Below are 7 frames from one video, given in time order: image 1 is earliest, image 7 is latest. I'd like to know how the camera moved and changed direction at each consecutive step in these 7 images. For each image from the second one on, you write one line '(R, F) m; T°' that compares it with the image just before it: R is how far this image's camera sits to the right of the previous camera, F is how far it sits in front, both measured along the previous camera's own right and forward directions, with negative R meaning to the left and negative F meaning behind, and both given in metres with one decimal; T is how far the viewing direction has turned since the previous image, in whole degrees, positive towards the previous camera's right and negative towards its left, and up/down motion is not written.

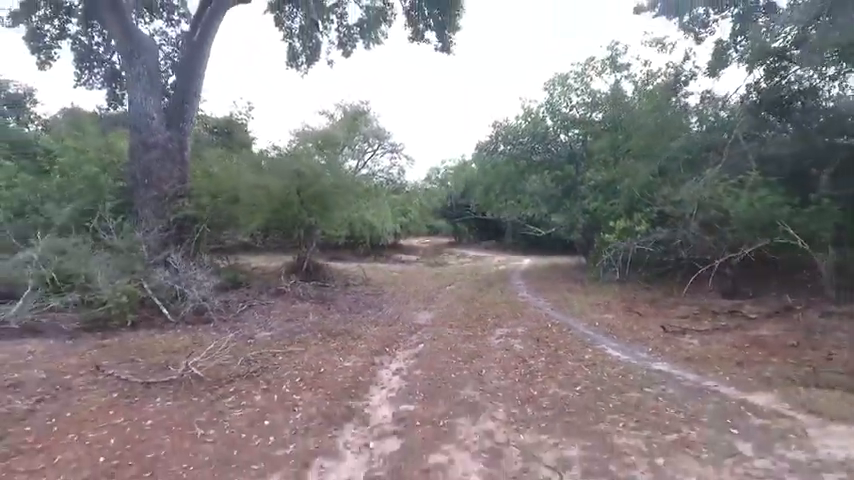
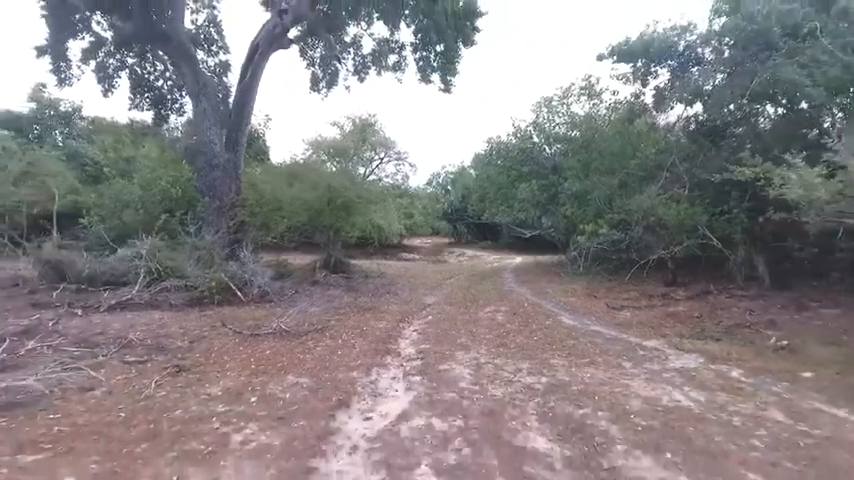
(-0.2, -2.8) m; 0°
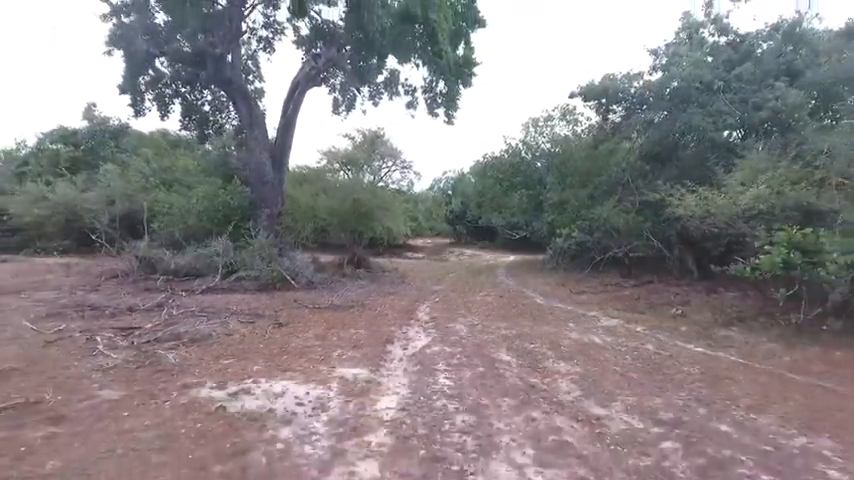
(-0.3, -3.4) m; 0°
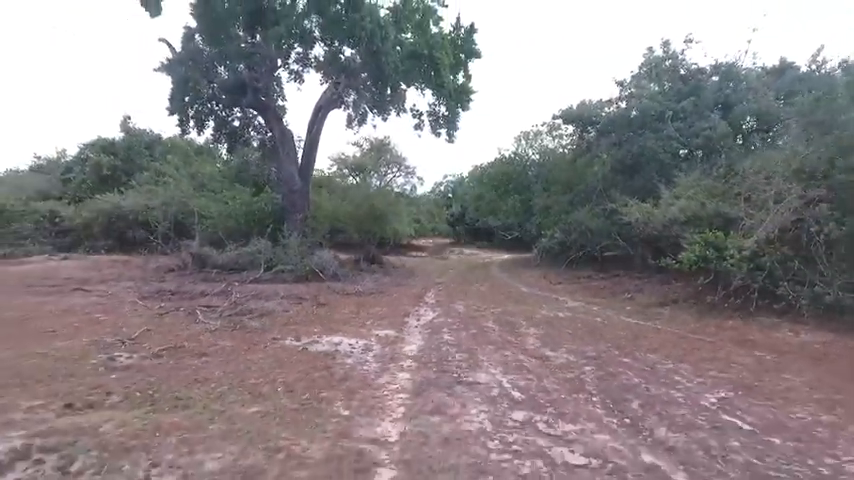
(-0.2, -3.0) m; 0°
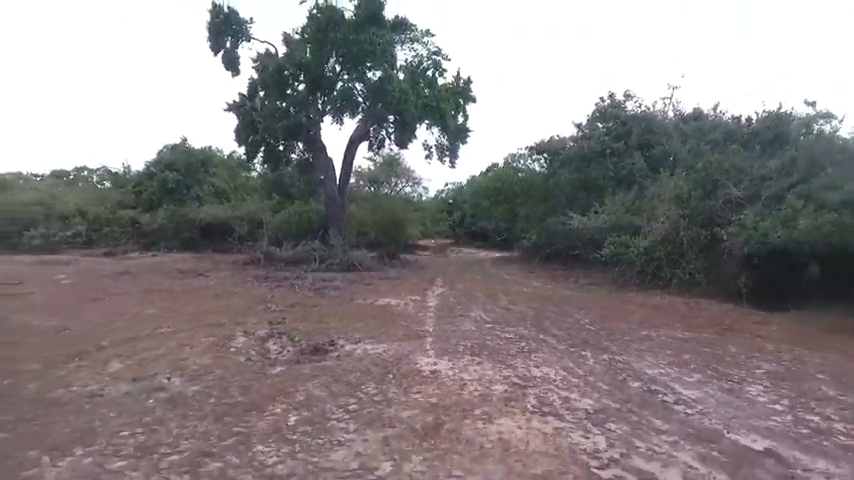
(-0.6, -6.5) m; 0°
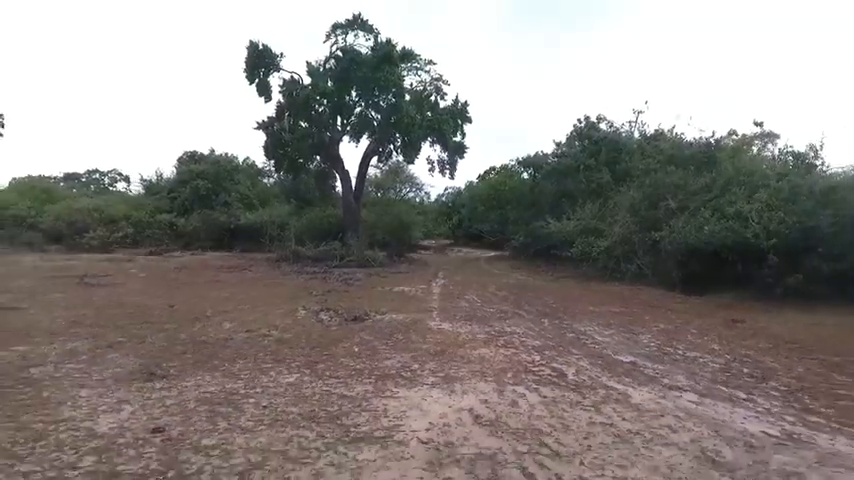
(-0.3, -4.5) m; 0°
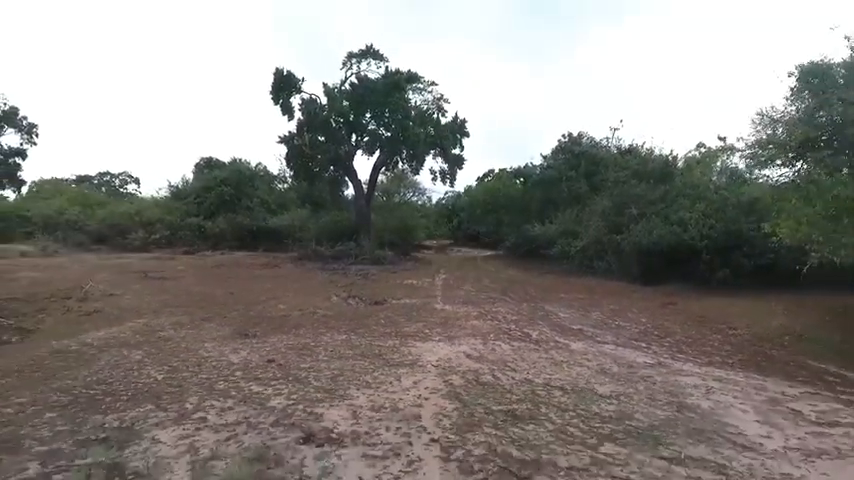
(-0.3, -4.2) m; 0°
